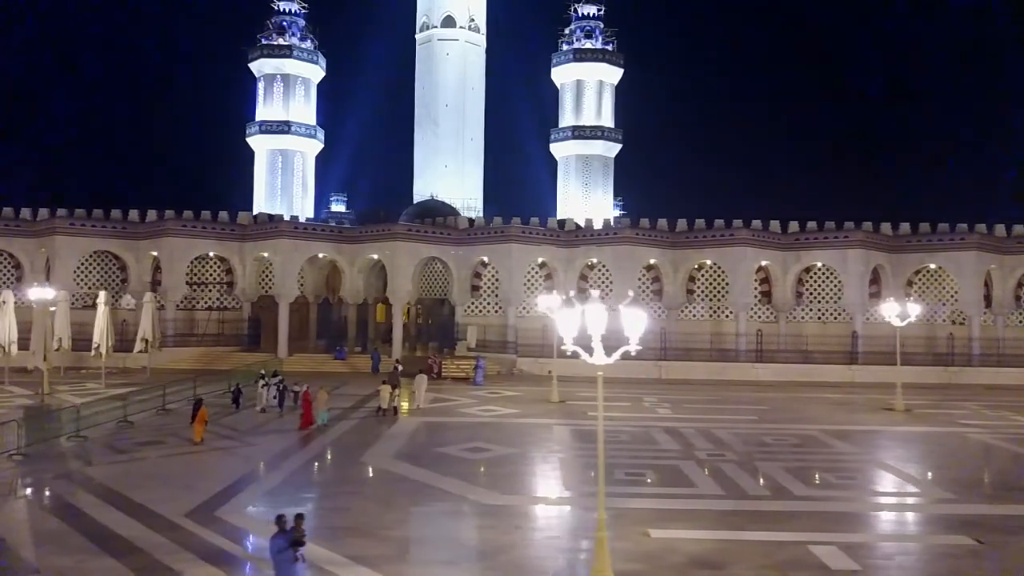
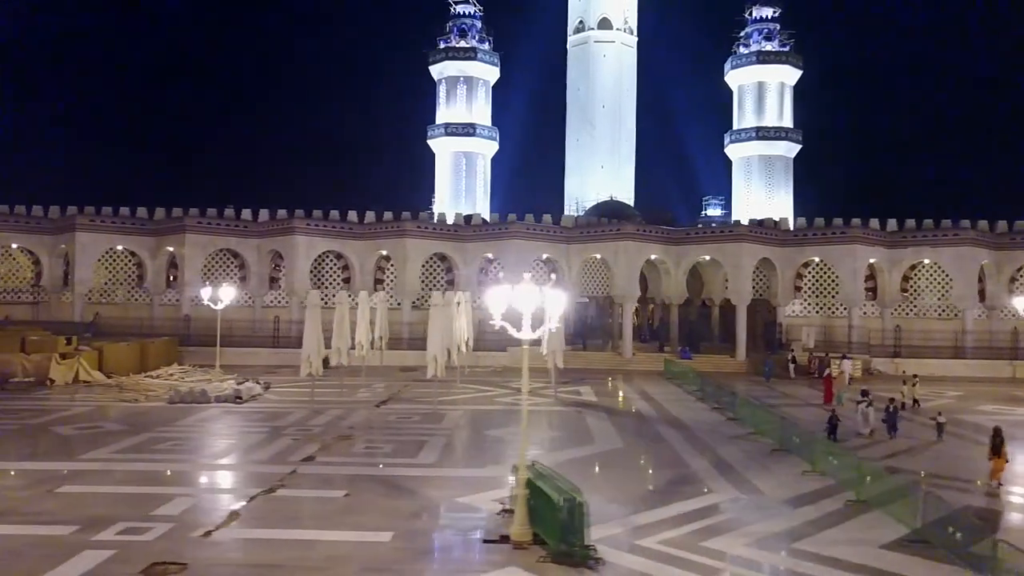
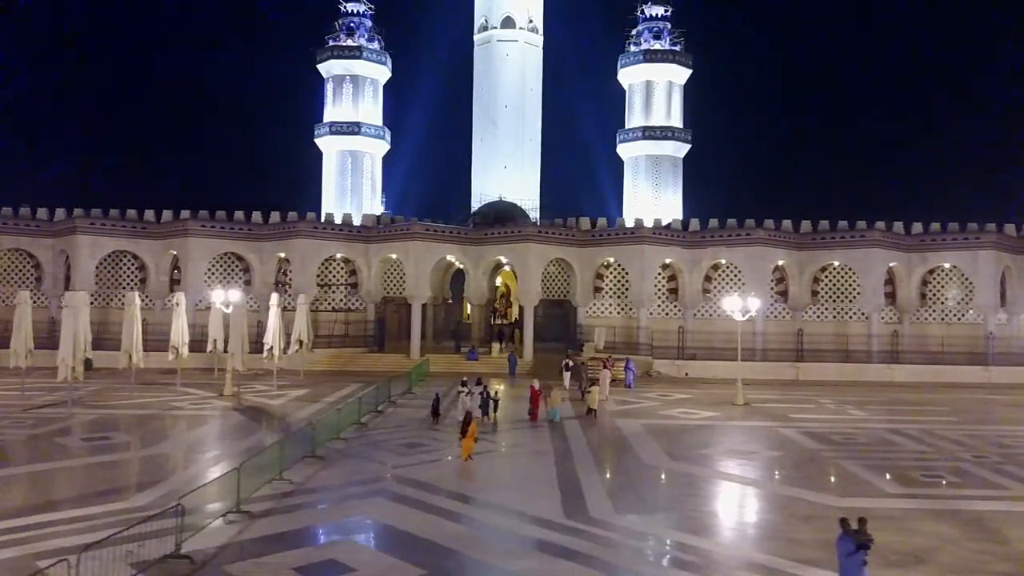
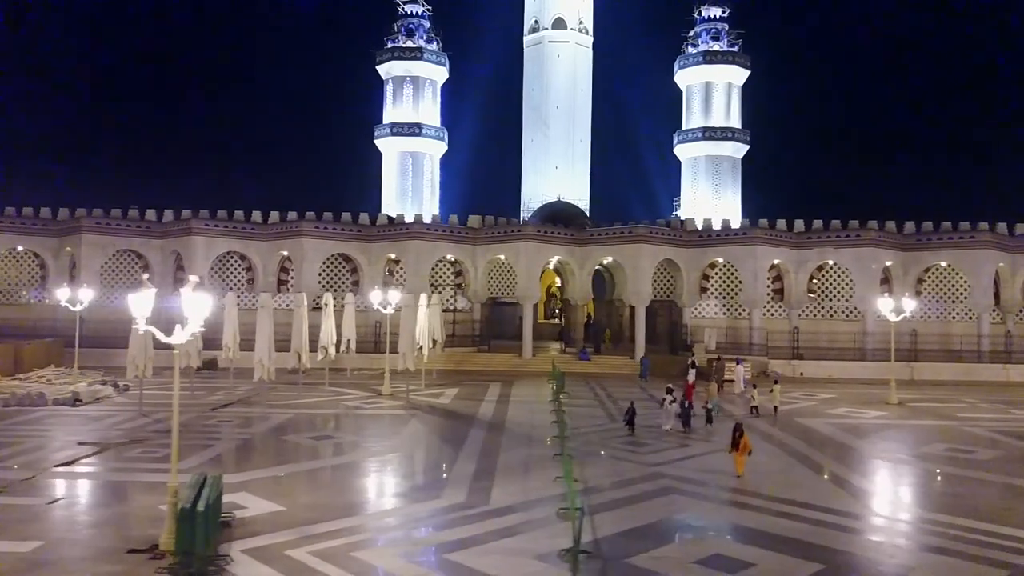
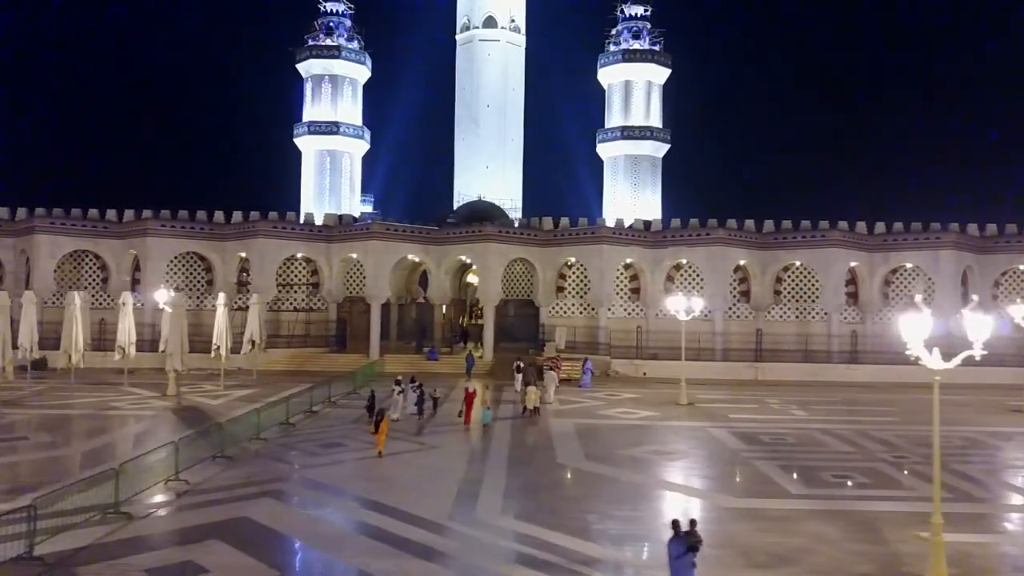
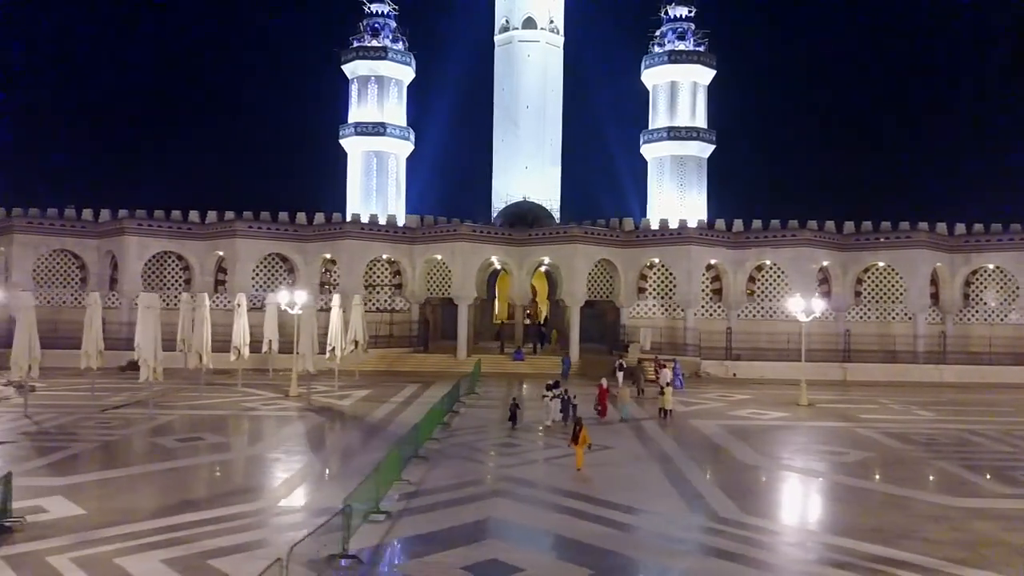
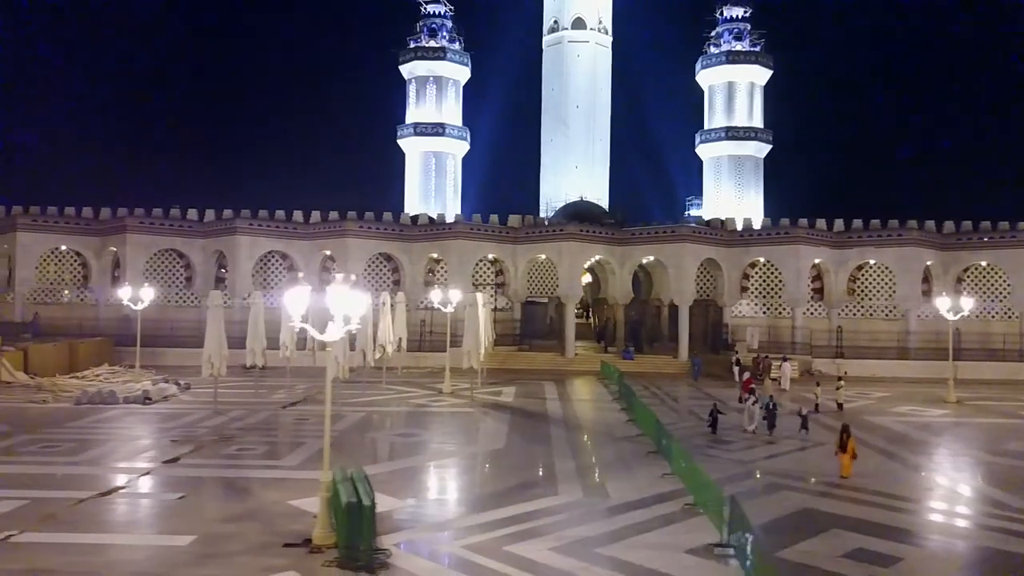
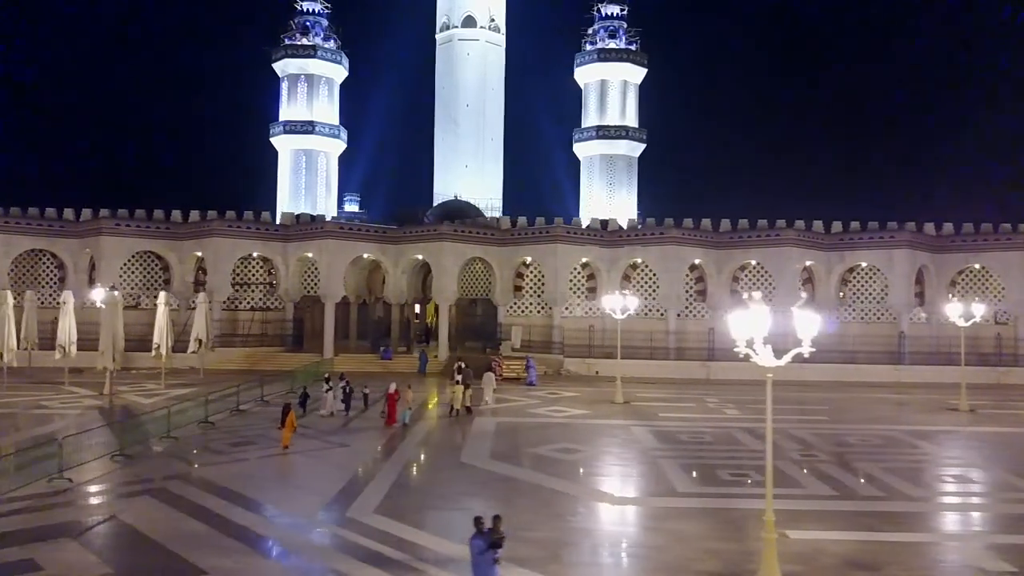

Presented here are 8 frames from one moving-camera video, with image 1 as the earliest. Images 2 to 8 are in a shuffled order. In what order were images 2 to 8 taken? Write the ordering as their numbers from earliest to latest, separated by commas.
8, 5, 3, 6, 4, 7, 2
